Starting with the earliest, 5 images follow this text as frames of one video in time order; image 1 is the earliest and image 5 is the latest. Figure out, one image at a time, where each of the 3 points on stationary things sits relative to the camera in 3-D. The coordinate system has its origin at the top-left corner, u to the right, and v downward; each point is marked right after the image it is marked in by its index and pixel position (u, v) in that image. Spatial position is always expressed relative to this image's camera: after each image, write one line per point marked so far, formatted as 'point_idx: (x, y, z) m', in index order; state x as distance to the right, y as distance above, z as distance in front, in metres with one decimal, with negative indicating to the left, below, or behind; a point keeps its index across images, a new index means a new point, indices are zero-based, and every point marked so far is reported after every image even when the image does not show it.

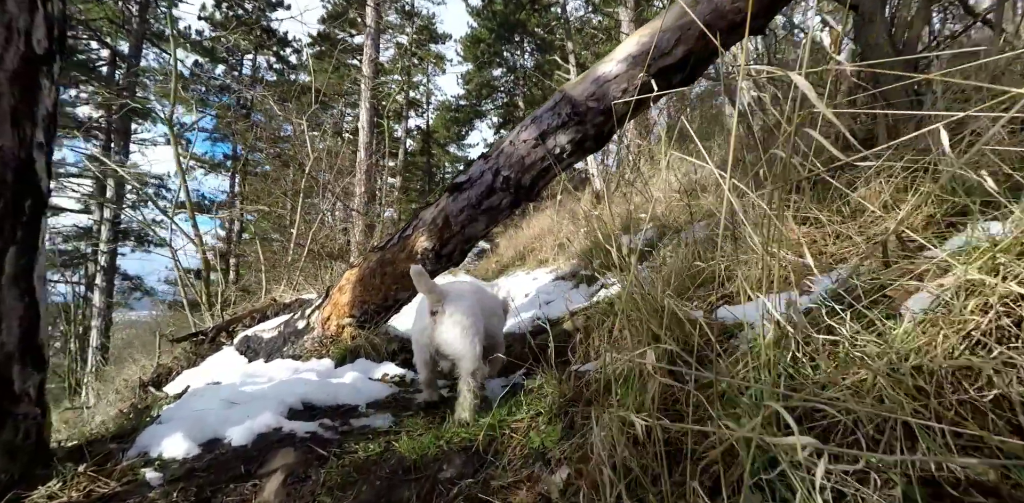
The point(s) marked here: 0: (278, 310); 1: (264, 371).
0: (-2.3, -0.6, +6.2) m
1: (-1.8, -0.9, +4.6) m
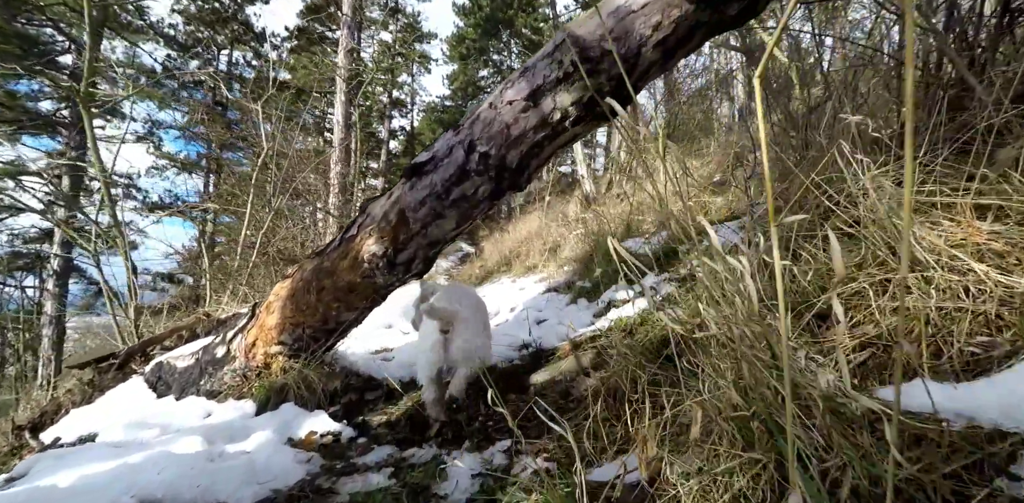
0: (-2.5, -0.6, +5.0) m
1: (-1.9, -0.9, +3.5) m
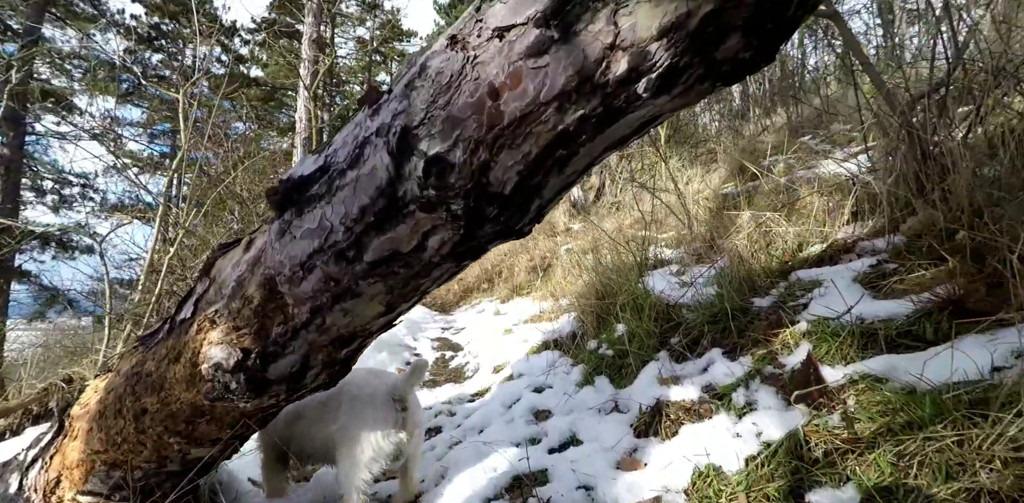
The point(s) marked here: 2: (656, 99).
0: (-2.6, -0.9, +3.5) m
1: (-2.0, -1.2, +2.0) m
2: (+0.2, +0.2, +1.0) m
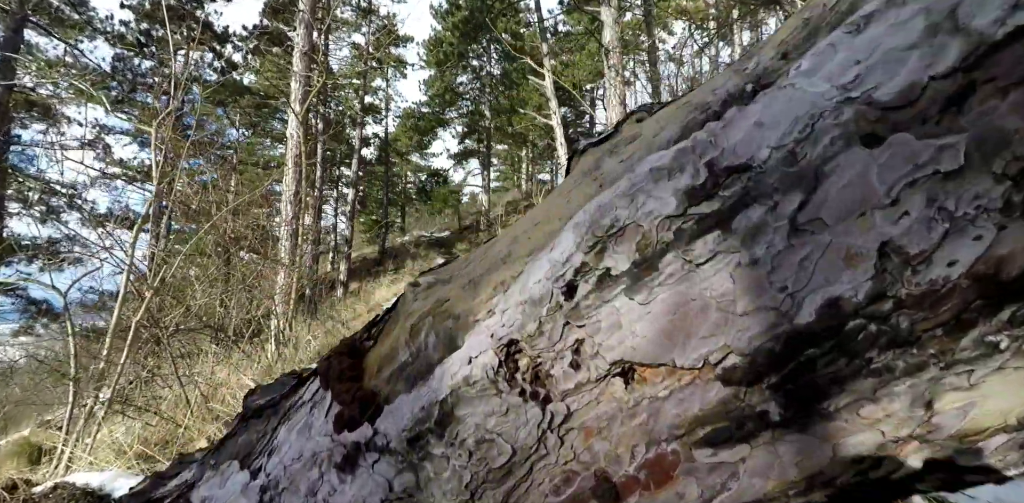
0: (-2.5, -1.3, +2.9) m
1: (-1.9, -1.6, +1.4) m
2: (+0.3, -0.2, +0.5) m
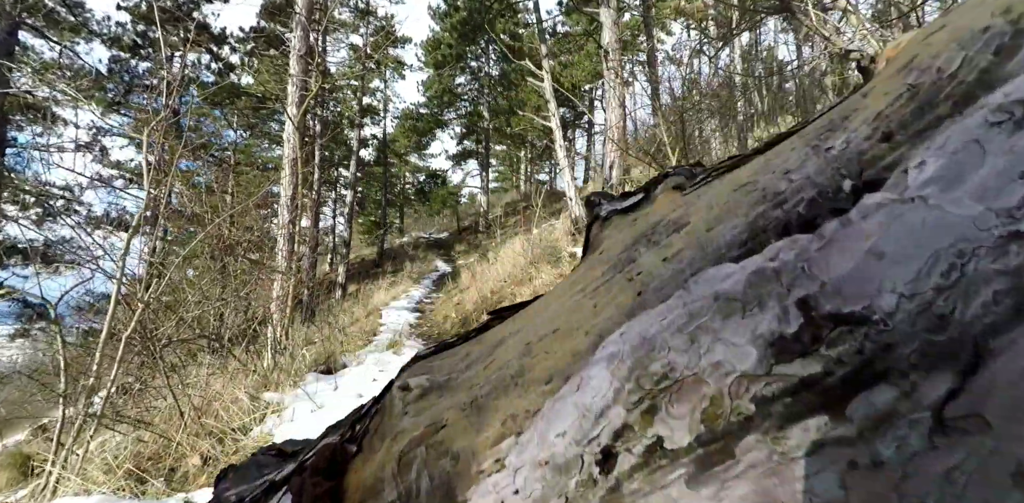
0: (-2.5, -1.4, +2.8) m
1: (-1.9, -1.7, +1.3) m
2: (+0.3, -0.3, +0.4) m
